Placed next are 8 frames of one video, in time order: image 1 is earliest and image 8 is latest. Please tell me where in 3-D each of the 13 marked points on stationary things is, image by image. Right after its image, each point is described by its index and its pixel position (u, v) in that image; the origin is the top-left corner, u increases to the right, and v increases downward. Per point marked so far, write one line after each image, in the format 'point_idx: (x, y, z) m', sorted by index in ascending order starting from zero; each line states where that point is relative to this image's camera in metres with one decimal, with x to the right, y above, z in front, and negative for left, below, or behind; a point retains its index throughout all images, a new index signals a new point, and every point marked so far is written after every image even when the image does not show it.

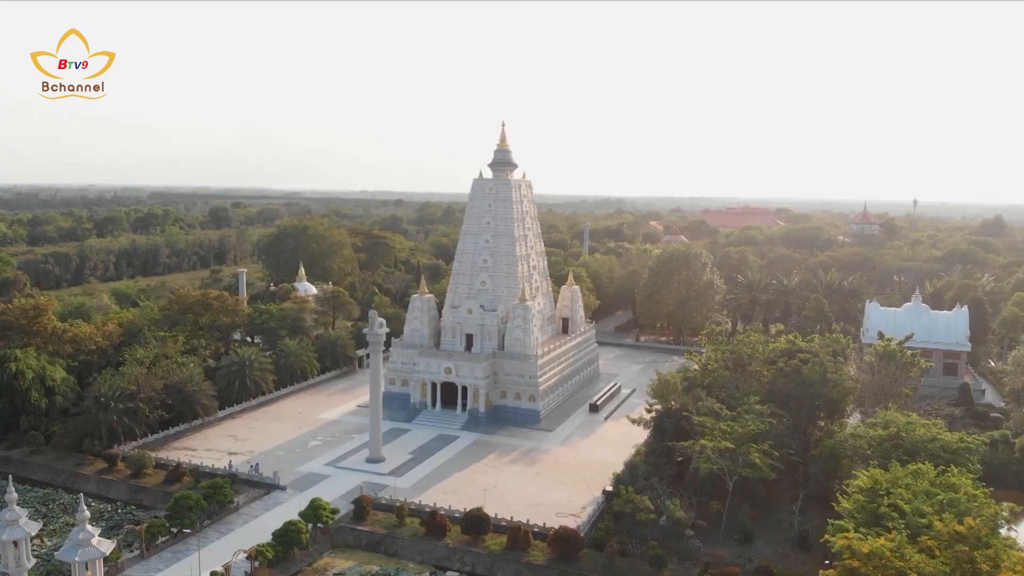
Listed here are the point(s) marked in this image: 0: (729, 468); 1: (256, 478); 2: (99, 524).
0: (+5.0, -4.2, +16.4) m
1: (-7.0, -5.2, +19.3) m
2: (-9.6, -5.5, +16.4) m
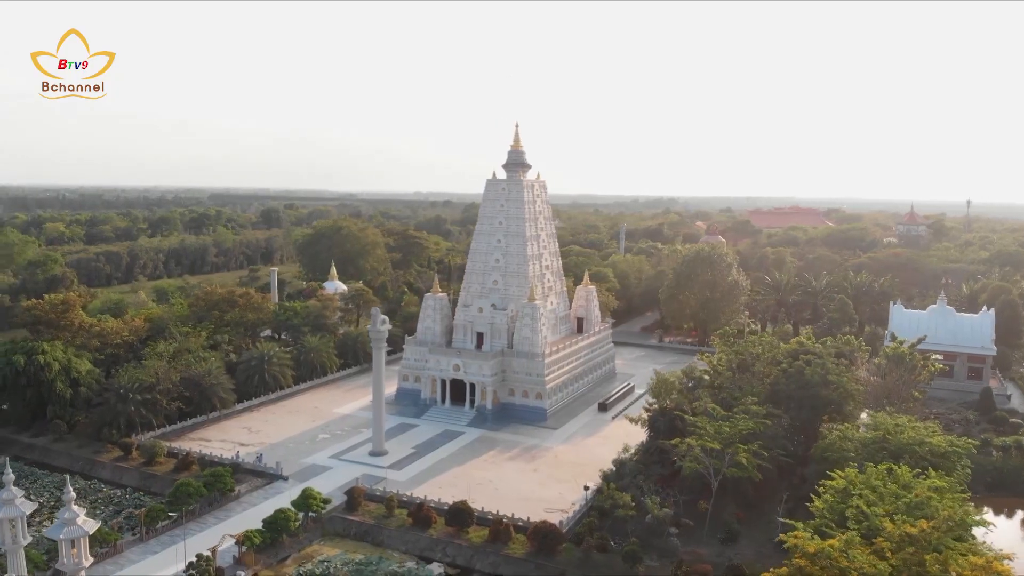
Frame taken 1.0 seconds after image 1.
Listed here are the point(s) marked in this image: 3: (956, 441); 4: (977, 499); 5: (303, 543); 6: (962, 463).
0: (+4.6, -4.2, +16.3) m
1: (-7.2, -5.1, +20.0) m
2: (-10.0, -5.4, +17.2) m
3: (+9.4, -3.3, +15.1) m
4: (+13.3, -6.0, +20.1) m
5: (-4.7, -5.7, +15.8) m
6: (+9.5, -3.7, +15.0) m
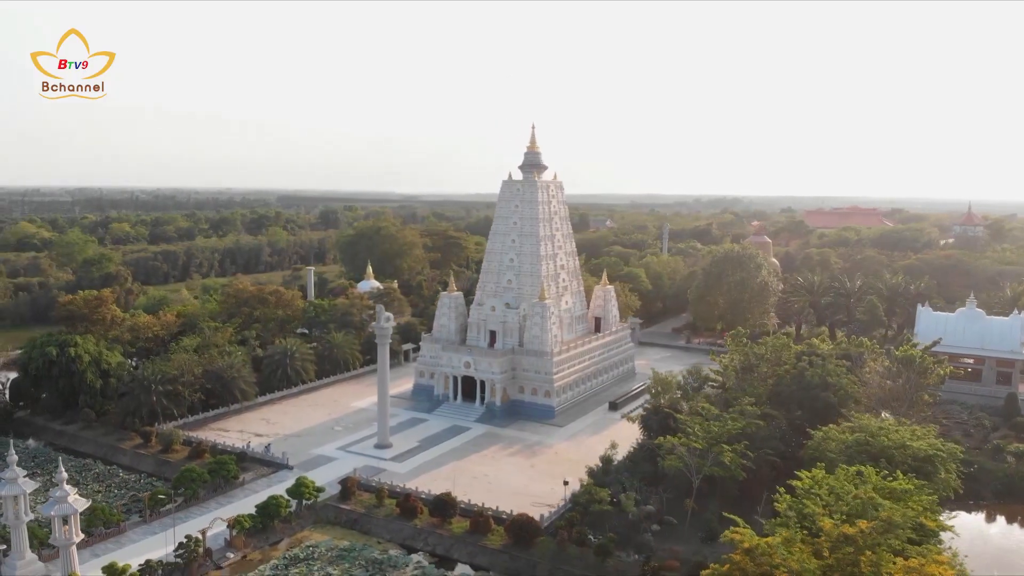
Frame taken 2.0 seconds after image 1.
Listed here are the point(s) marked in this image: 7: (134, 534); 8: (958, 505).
0: (+4.3, -4.2, +16.4) m
1: (-7.3, -5.0, +20.8) m
2: (-10.3, -5.3, +18.2) m
3: (+8.9, -3.3, +14.8) m
4: (+13.1, -6.0, +19.5) m
5: (-5.1, -5.6, +16.5) m
6: (+9.0, -3.7, +14.7) m
7: (-8.4, -5.4, +15.6) m
8: (+12.4, -6.1, +19.6) m
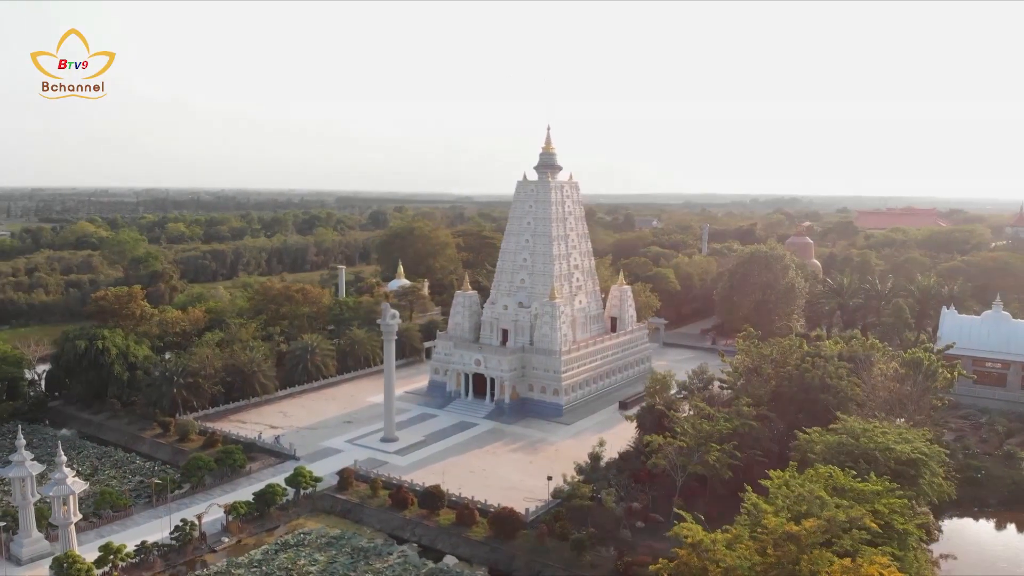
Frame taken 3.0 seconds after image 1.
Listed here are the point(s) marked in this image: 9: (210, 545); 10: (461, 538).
0: (+3.9, -4.1, +16.4) m
1: (-7.3, -4.9, +21.6) m
2: (-10.5, -5.2, +19.2) m
3: (+8.5, -3.3, +14.6) m
4: (+12.9, -6.1, +19.0) m
5: (-5.4, -5.6, +17.1) m
6: (+8.5, -3.8, +14.4) m
7: (-8.7, -5.3, +16.5) m
8: (+12.3, -6.1, +19.2) m
9: (-6.6, -5.6, +15.3) m
10: (-1.1, -5.6, +15.7) m
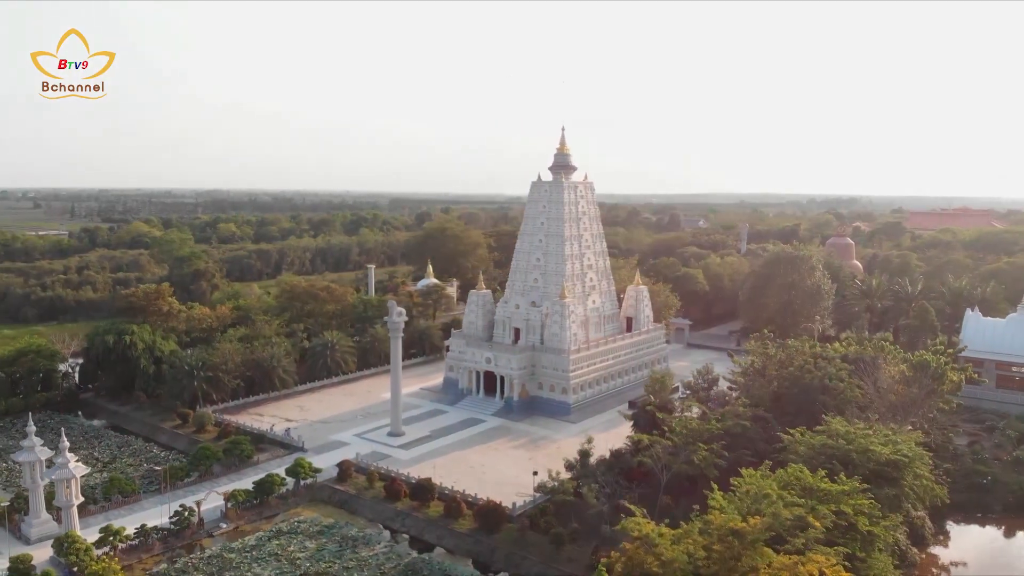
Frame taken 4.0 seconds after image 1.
0: (+3.6, -4.1, +16.5) m
1: (-7.3, -4.8, +22.4) m
2: (-10.6, -5.1, +20.1) m
3: (+8.0, -3.3, +14.4) m
4: (+12.8, -6.1, +18.6) m
5: (-5.7, -5.5, +17.8) m
6: (+8.1, -3.8, +14.3) m
7: (-9.0, -5.3, +17.3) m
8: (+12.1, -6.2, +18.8) m
9: (-6.9, -5.5, +16.0) m
10: (-1.5, -5.5, +16.1) m
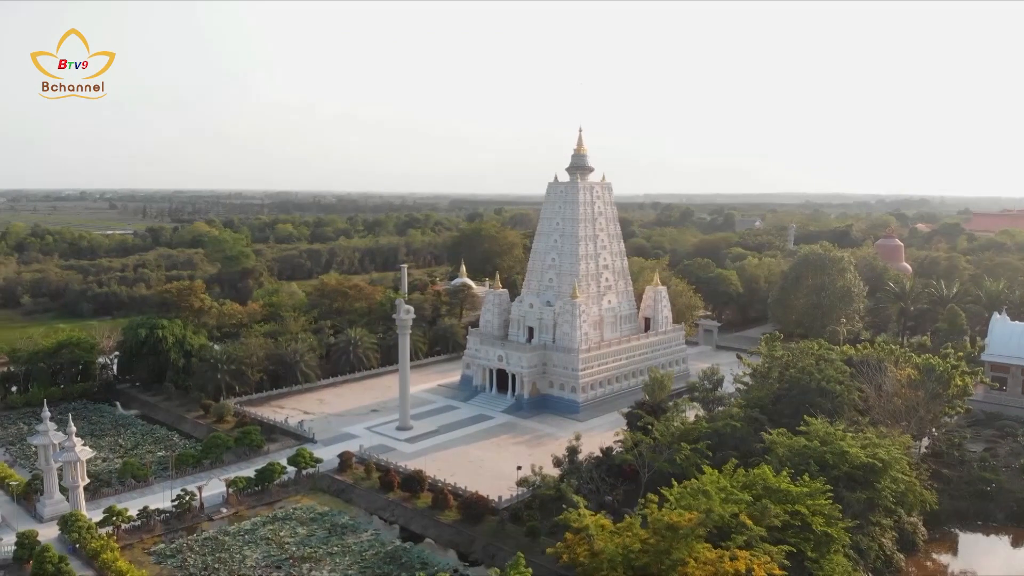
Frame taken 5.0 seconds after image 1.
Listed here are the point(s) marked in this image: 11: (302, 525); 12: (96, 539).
0: (+3.3, -4.1, +16.7) m
1: (-7.3, -4.8, +23.3) m
2: (-10.7, -5.0, +21.3) m
3: (+7.5, -3.3, +14.3) m
4: (+12.5, -6.2, +18.1) m
5: (-5.9, -5.4, +18.6) m
6: (+7.6, -3.8, +14.2) m
7: (-9.3, -5.2, +18.4) m
8: (+11.9, -6.2, +18.4) m
9: (-7.3, -5.4, +16.9) m
10: (-1.9, -5.5, +16.7) m
11: (-5.0, -5.6, +16.7) m
12: (-8.4, -5.1, +14.1) m
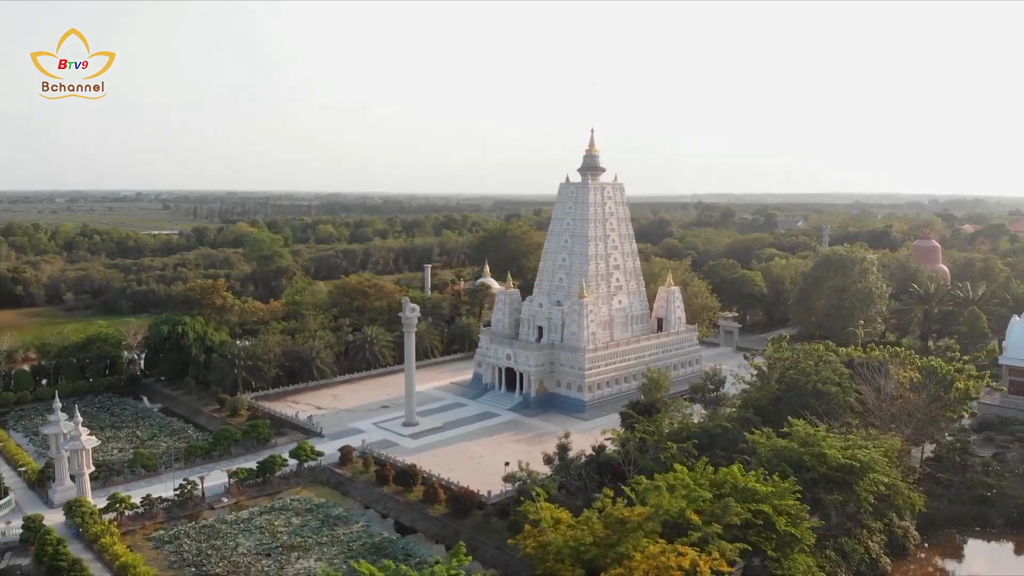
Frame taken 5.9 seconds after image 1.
0: (+3.0, -4.1, +16.9) m
1: (-7.2, -4.7, +24.0) m
2: (-10.7, -4.9, +22.2) m
3: (+7.1, -3.4, +14.2) m
4: (+12.3, -6.2, +17.8) m
5: (-6.1, -5.4, +19.3) m
6: (+7.1, -3.8, +14.1) m
7: (-9.5, -5.1, +19.2) m
8: (+11.6, -6.3, +18.1) m
9: (-7.6, -5.4, +17.6) m
10: (-2.2, -5.5, +17.1) m
11: (-5.3, -5.6, +17.3) m
12: (-8.8, -5.0, +14.9) m
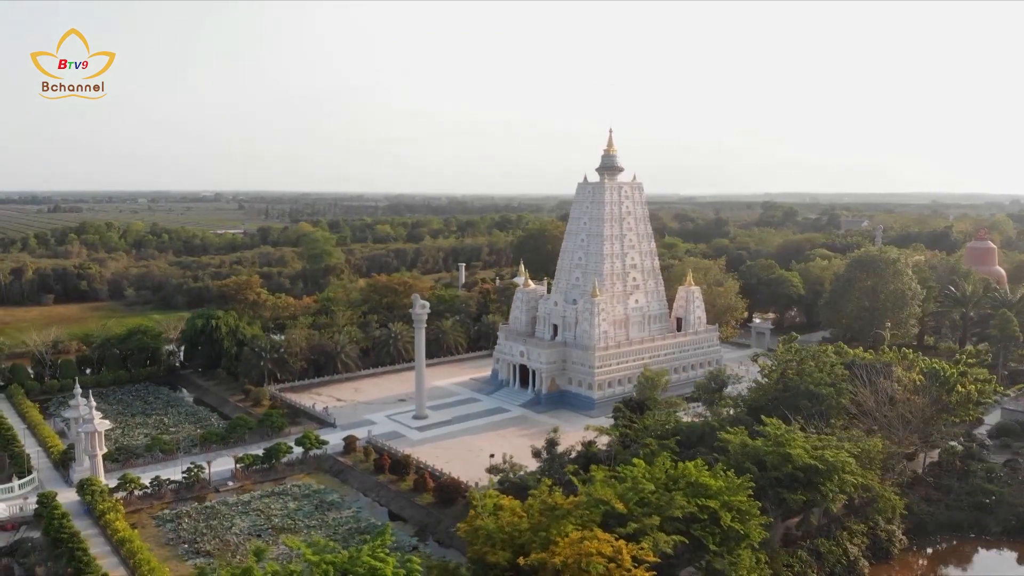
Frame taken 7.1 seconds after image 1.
0: (+2.5, -4.1, +17.2) m
1: (-7.0, -4.6, +25.1) m
2: (-10.7, -4.8, +23.6) m
3: (+6.5, -3.4, +14.2) m
4: (+11.9, -6.3, +17.4) m
5: (-6.3, -5.3, +20.3) m
6: (+6.5, -3.8, +14.1) m
7: (-9.7, -5.0, +20.5) m
8: (+11.3, -6.3, +17.7) m
9: (-7.9, -5.3, +18.8) m
10: (-2.6, -5.4, +17.8) m
11: (-5.7, -5.5, +18.3) m
12: (-9.3, -4.9, +16.2) m
